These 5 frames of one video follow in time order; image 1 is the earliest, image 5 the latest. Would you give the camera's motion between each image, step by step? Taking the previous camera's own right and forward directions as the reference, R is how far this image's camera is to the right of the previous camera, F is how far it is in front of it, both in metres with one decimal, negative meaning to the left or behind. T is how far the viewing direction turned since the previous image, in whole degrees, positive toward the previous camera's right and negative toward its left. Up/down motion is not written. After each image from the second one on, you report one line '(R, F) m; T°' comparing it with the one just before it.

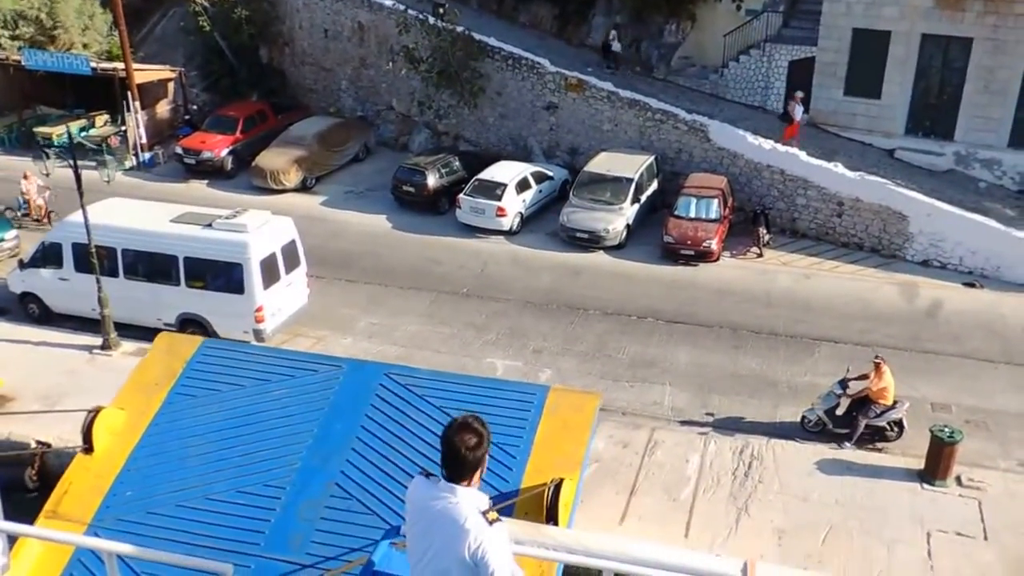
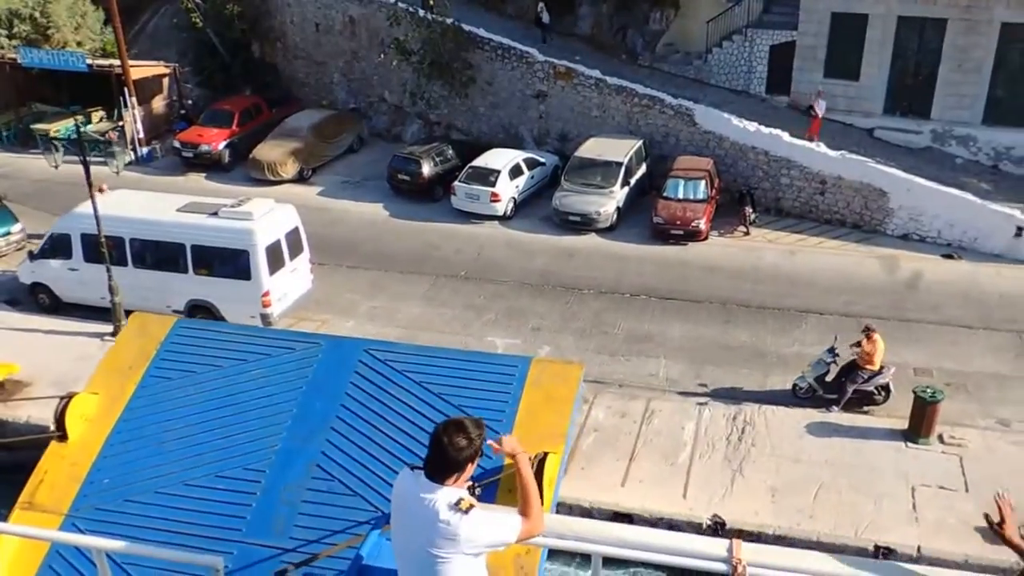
(-0.2, -0.4) m; +1°
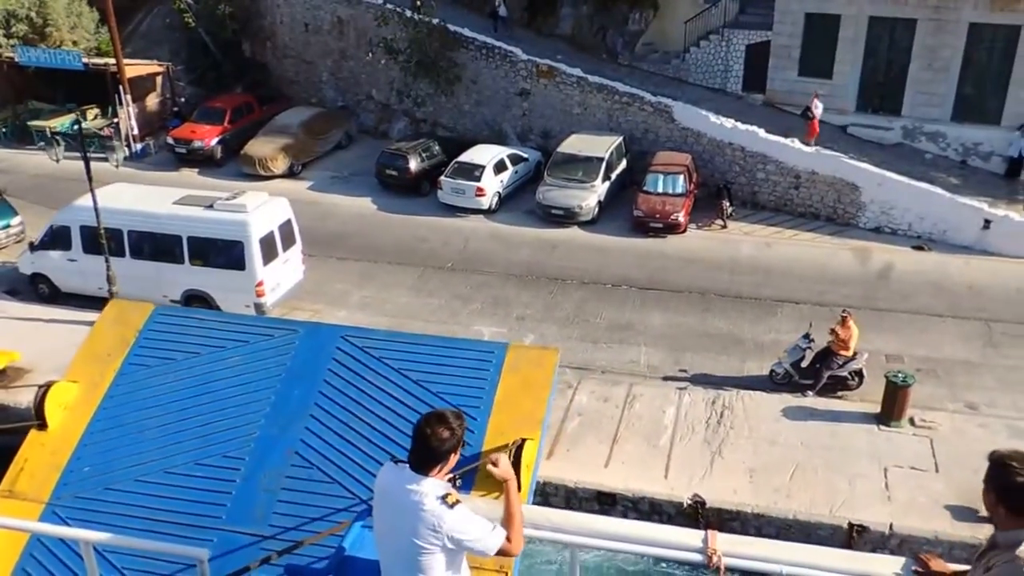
(0.0, -0.5) m; +1°
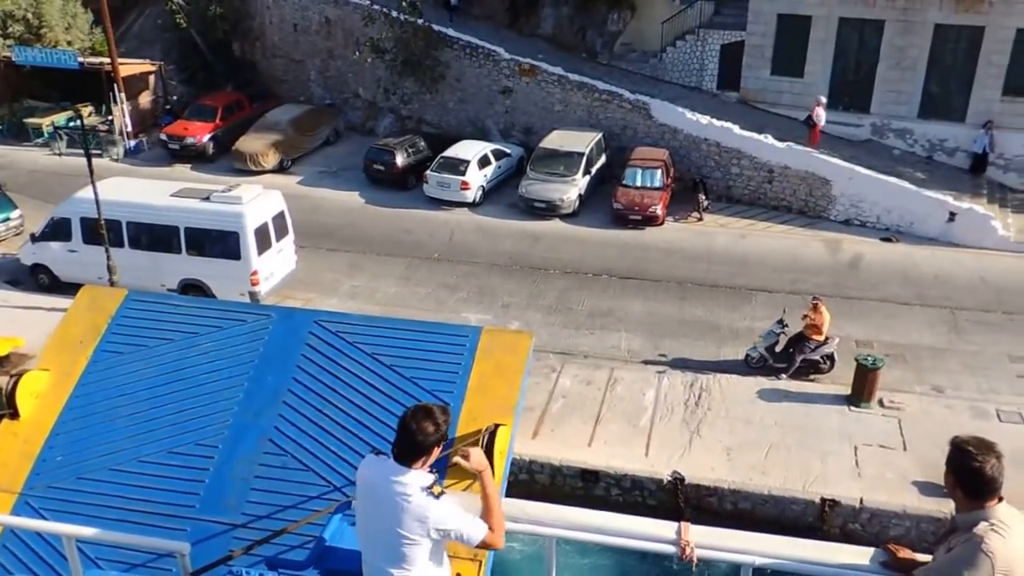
(-0.1, -0.5) m; +1°
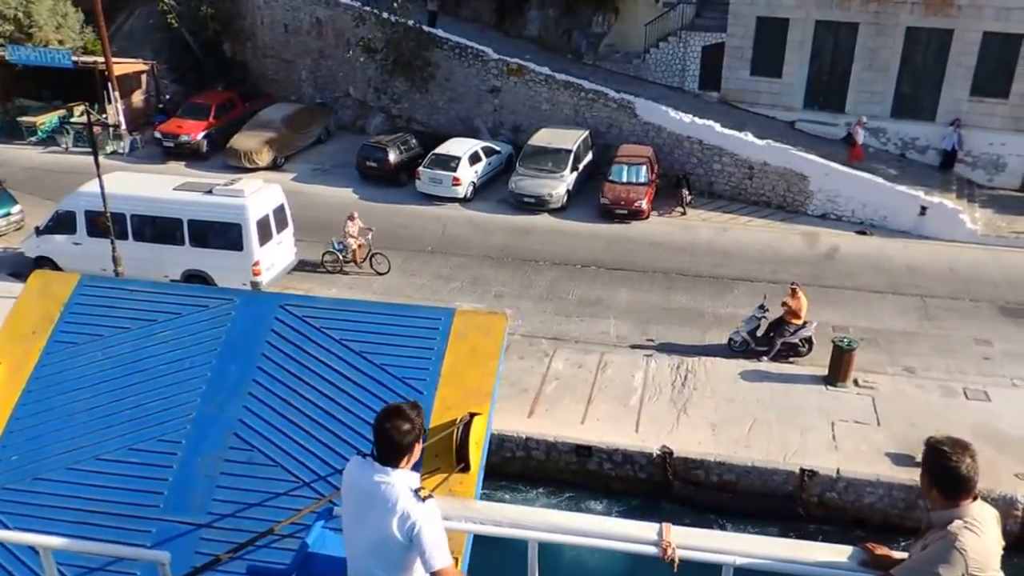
(-0.3, -0.5) m; +1°
